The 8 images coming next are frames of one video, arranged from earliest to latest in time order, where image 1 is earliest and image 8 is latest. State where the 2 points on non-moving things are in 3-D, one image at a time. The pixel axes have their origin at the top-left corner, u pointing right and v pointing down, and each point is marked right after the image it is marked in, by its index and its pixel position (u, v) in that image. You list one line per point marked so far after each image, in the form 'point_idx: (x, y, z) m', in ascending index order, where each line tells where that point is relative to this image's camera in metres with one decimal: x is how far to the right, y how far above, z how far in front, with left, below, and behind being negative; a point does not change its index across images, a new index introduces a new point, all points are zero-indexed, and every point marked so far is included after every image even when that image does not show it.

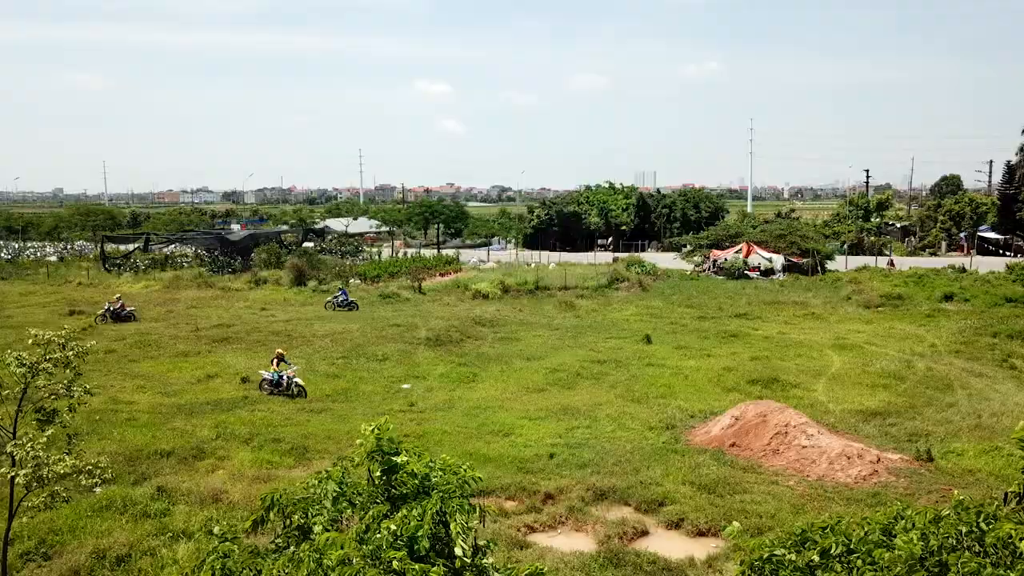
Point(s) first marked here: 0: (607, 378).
0: (+1.8, -1.7, +14.9) m
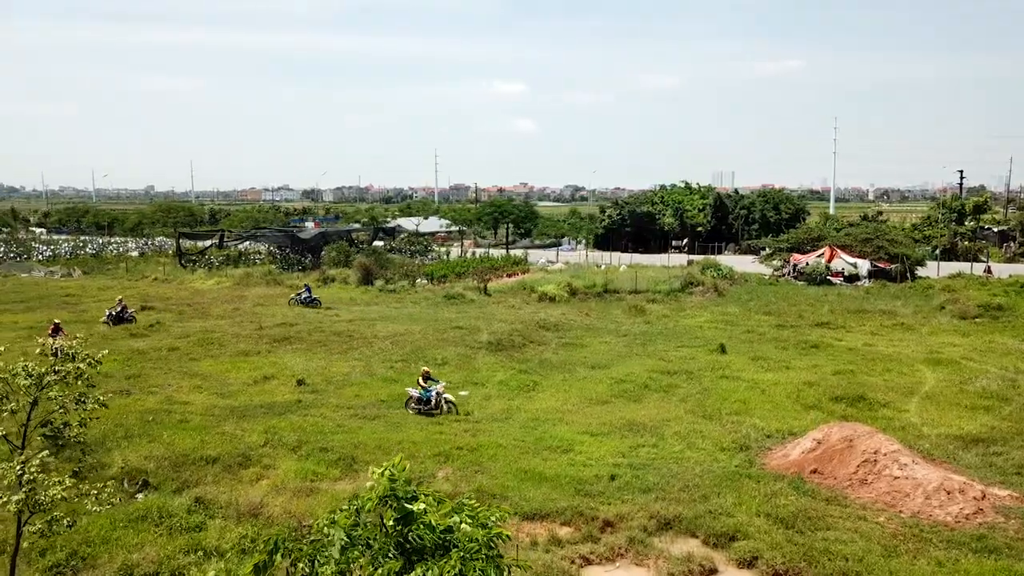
0: (+2.9, -1.8, +14.0) m
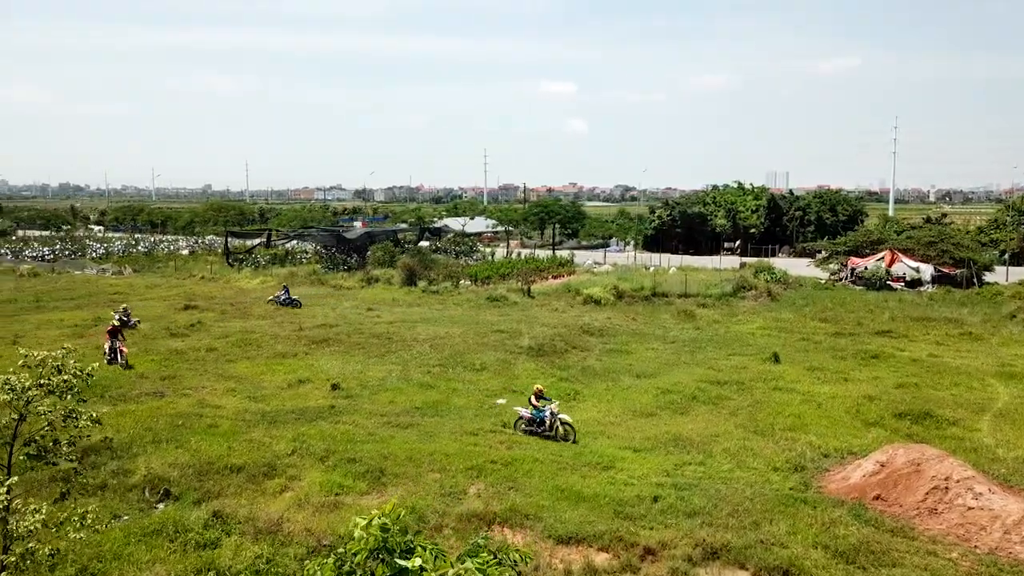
0: (+3.5, -1.9, +13.2) m
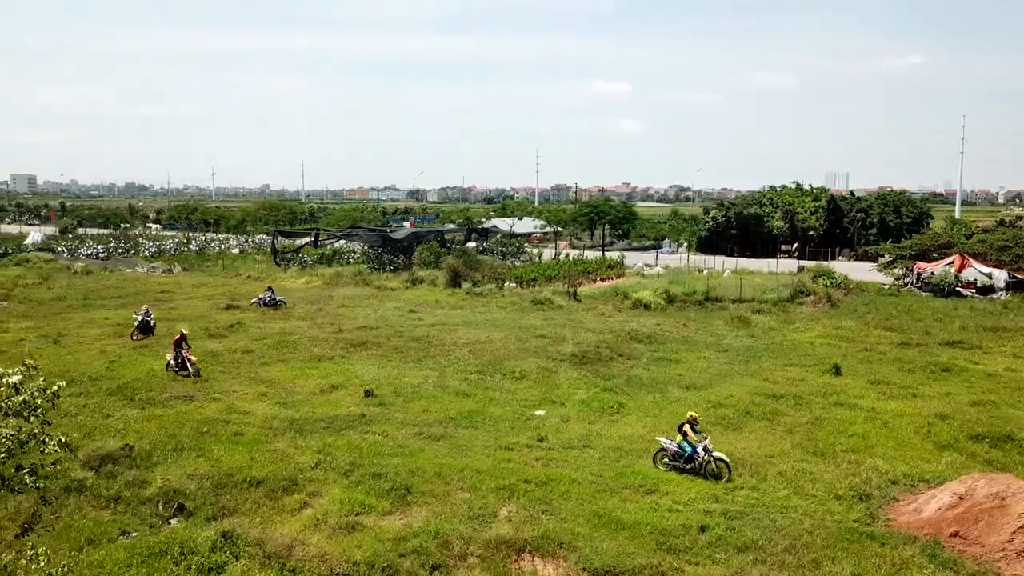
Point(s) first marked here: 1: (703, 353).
0: (+4.1, -2.0, +12.3) m
1: (+4.1, -1.4, +17.3) m
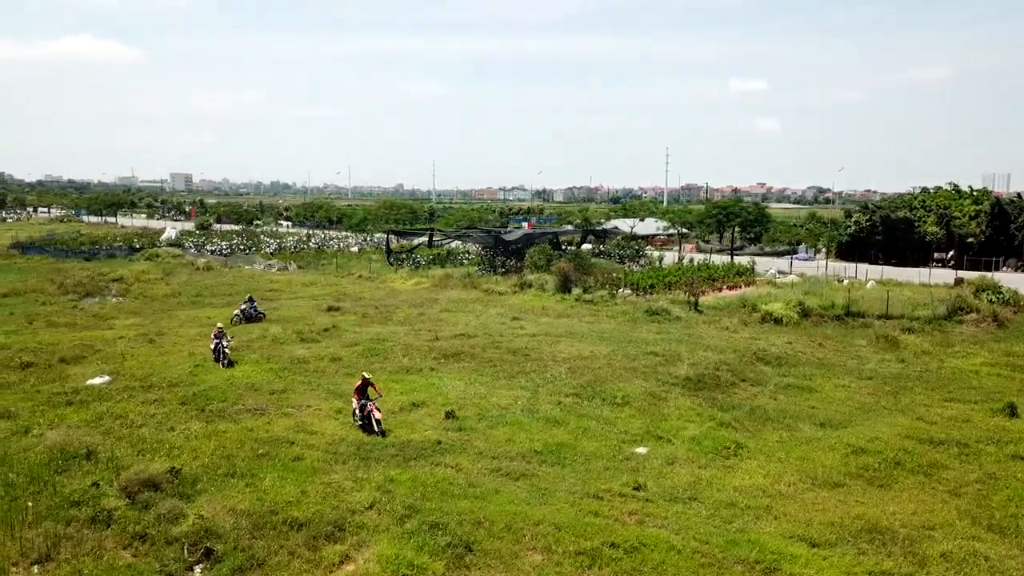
0: (+5.3, -2.3, +9.9) m
1: (+6.1, -1.7, +14.9) m
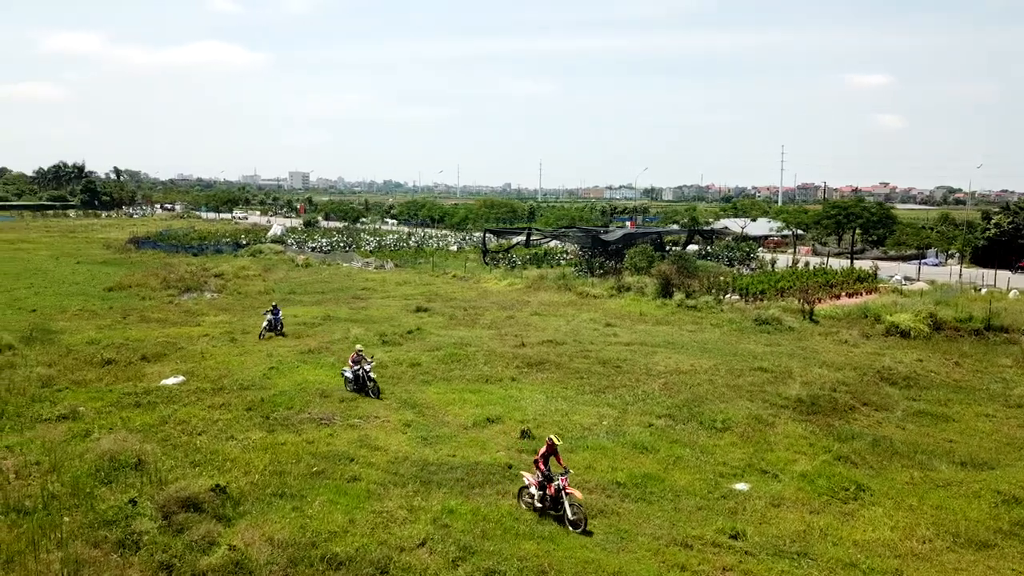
0: (+6.1, -2.5, +8.0) m
1: (+7.5, -1.9, +12.9) m
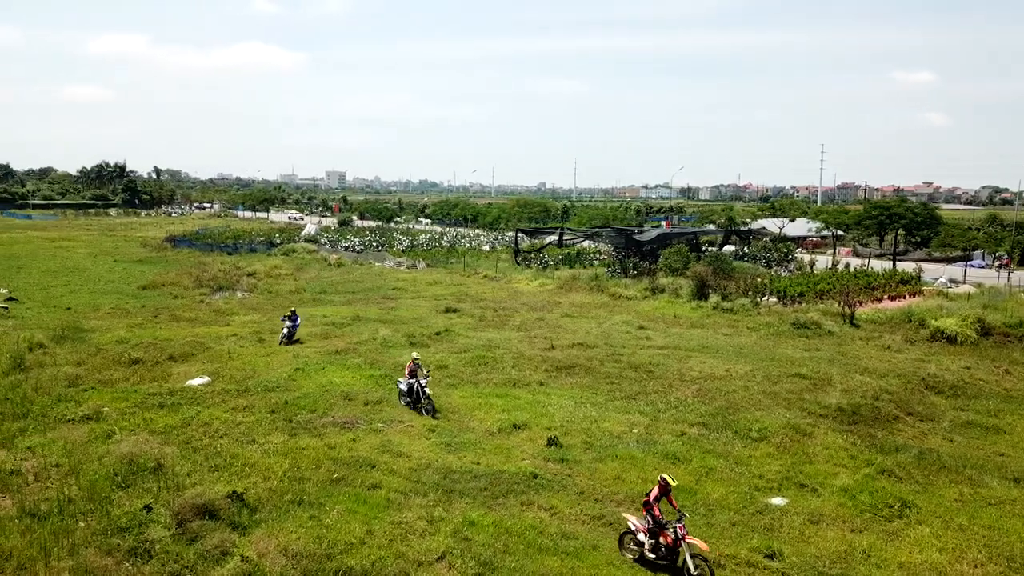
0: (+6.3, -2.6, +7.4) m
1: (+8.0, -2.0, +12.2) m
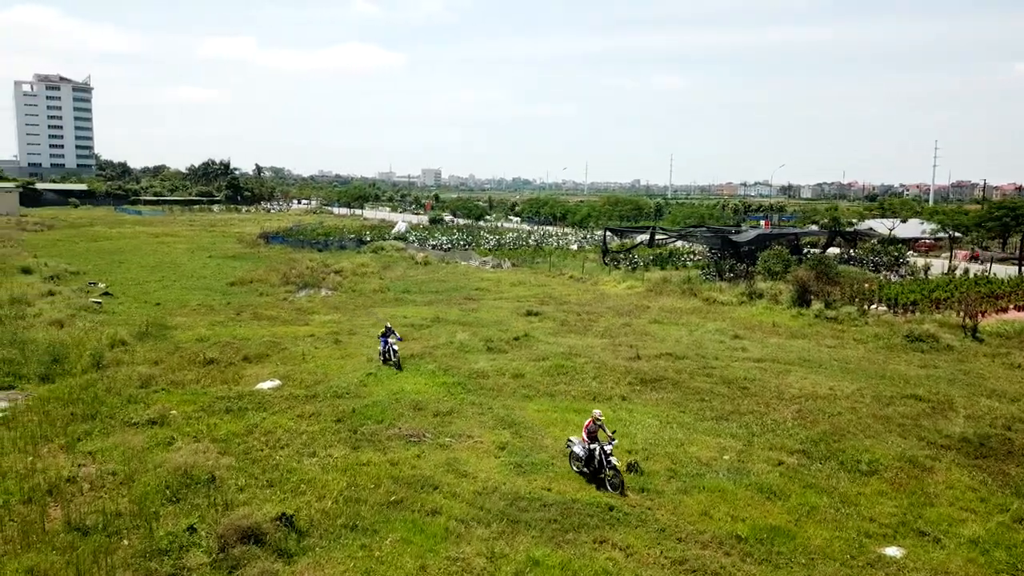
0: (+6.8, -2.8, +5.8) m
1: (+9.0, -2.2, +10.4) m
